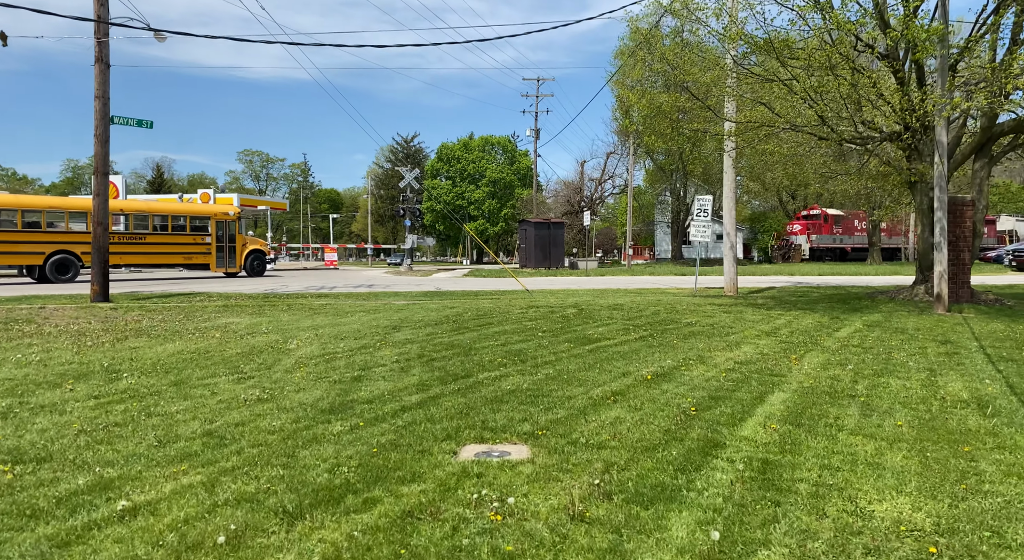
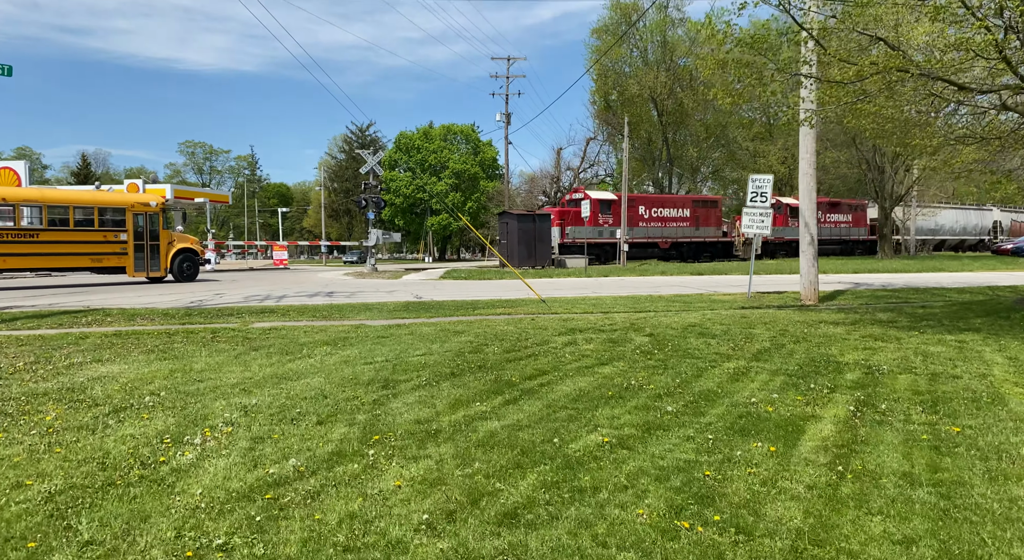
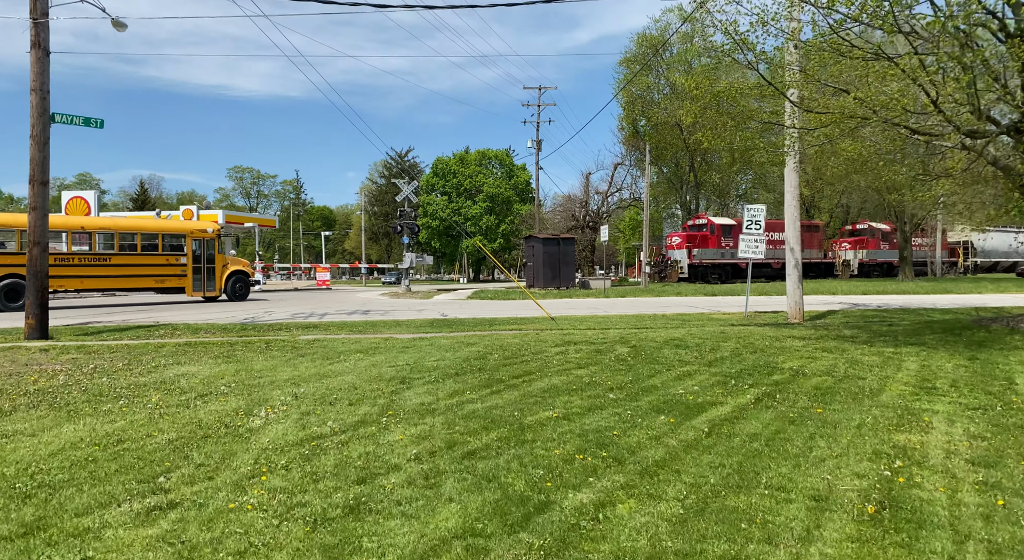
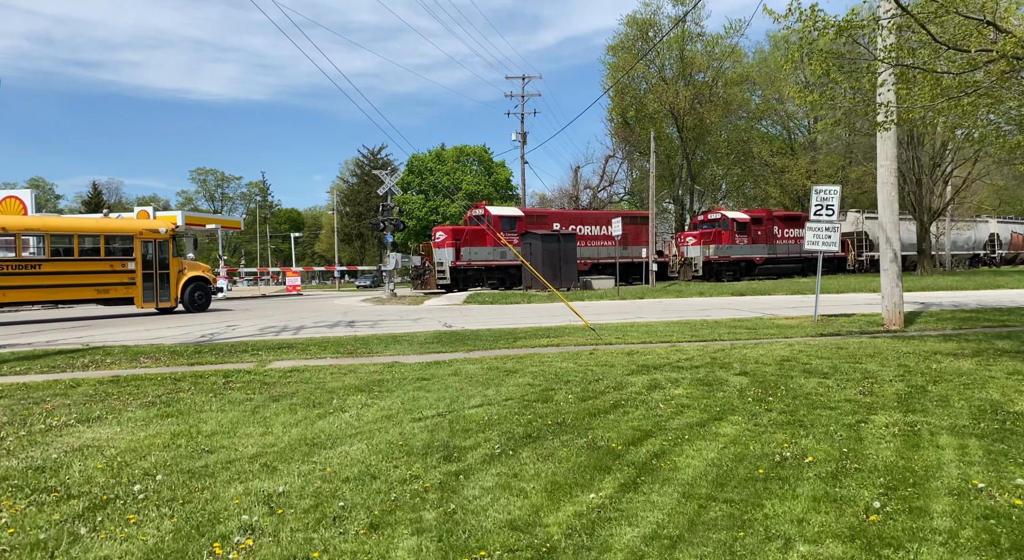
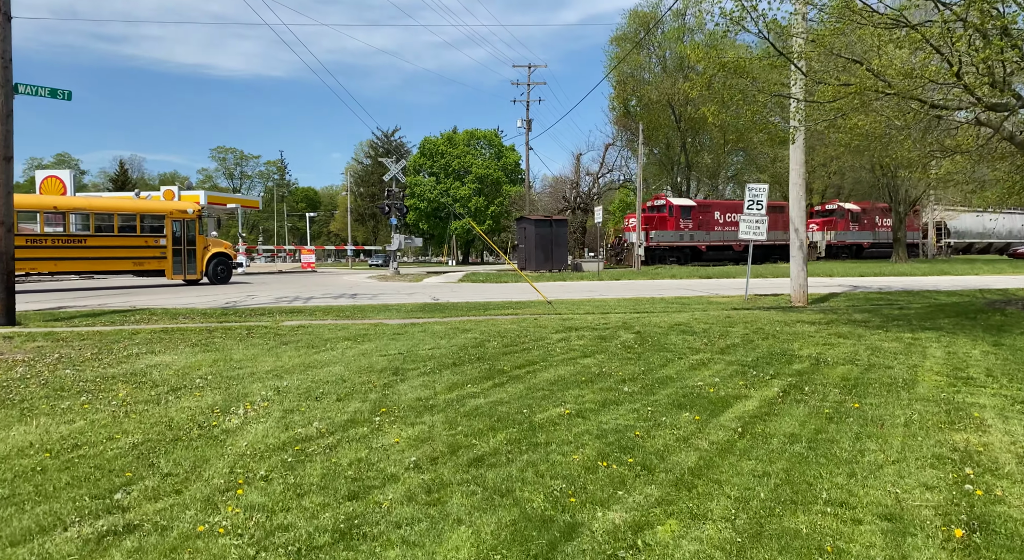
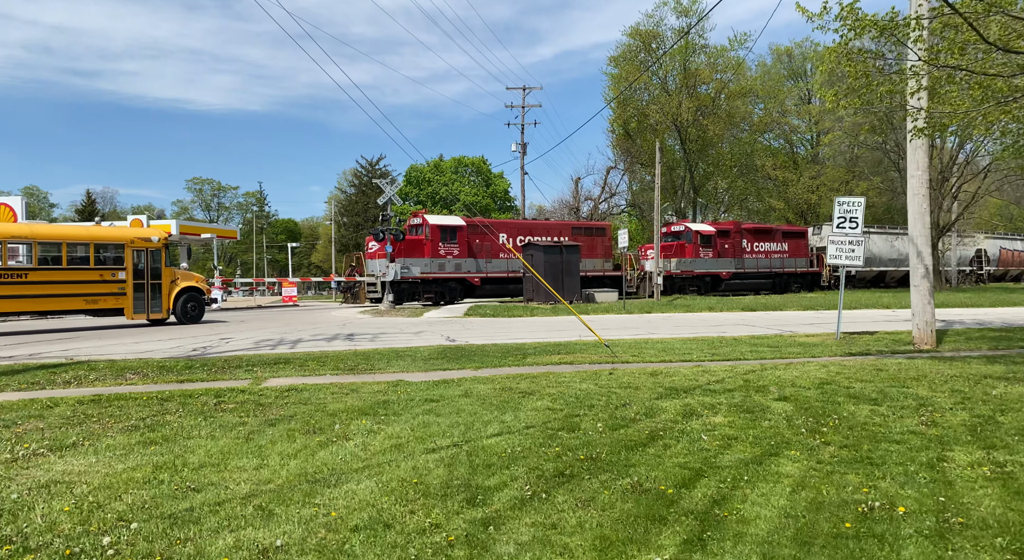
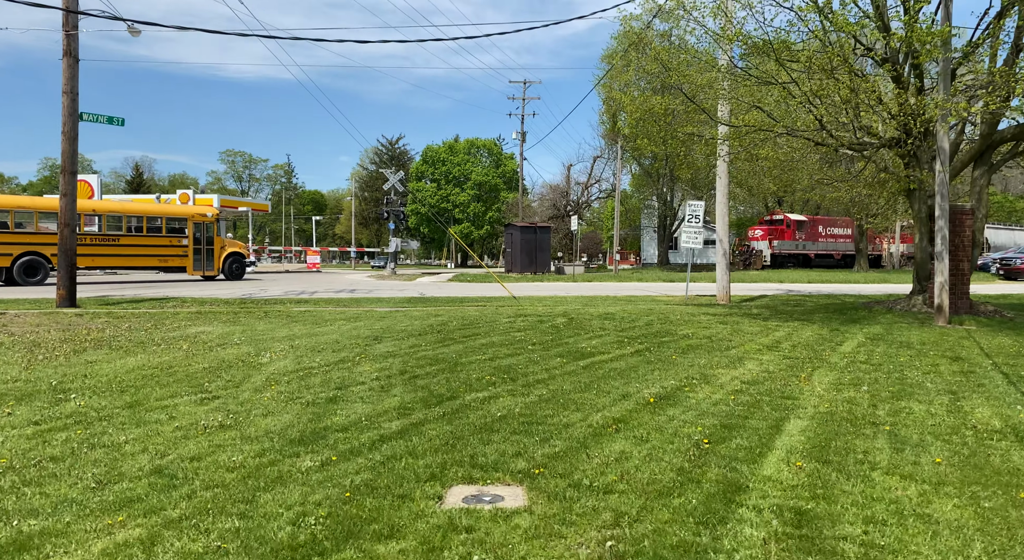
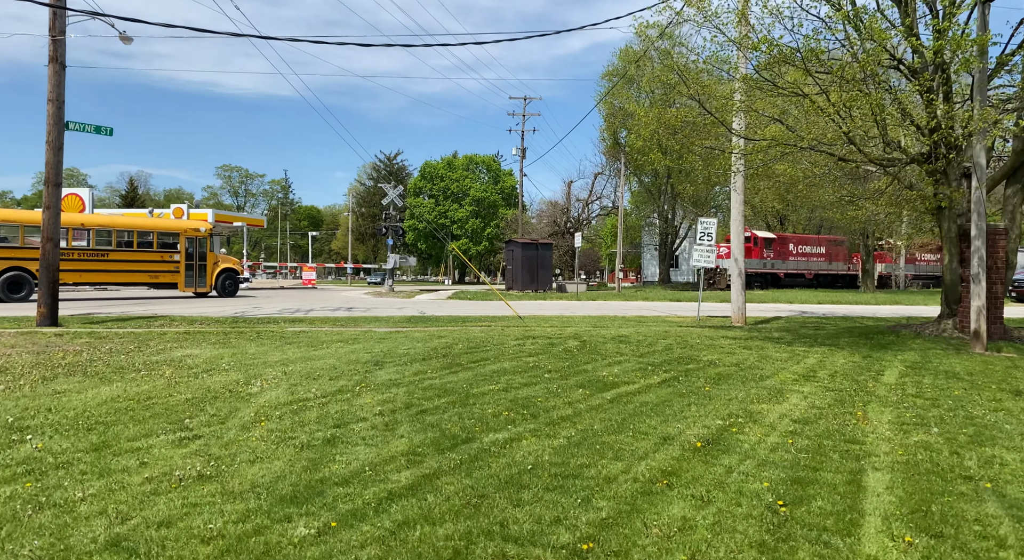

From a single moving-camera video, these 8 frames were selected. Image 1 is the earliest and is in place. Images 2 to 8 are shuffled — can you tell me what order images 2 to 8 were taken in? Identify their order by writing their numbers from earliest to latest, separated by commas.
7, 8, 3, 5, 2, 4, 6
